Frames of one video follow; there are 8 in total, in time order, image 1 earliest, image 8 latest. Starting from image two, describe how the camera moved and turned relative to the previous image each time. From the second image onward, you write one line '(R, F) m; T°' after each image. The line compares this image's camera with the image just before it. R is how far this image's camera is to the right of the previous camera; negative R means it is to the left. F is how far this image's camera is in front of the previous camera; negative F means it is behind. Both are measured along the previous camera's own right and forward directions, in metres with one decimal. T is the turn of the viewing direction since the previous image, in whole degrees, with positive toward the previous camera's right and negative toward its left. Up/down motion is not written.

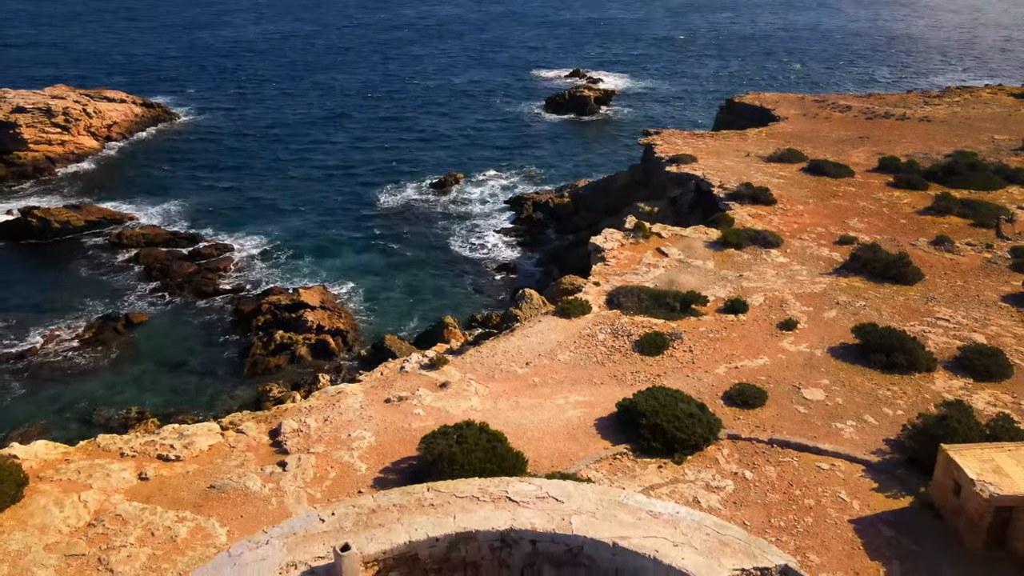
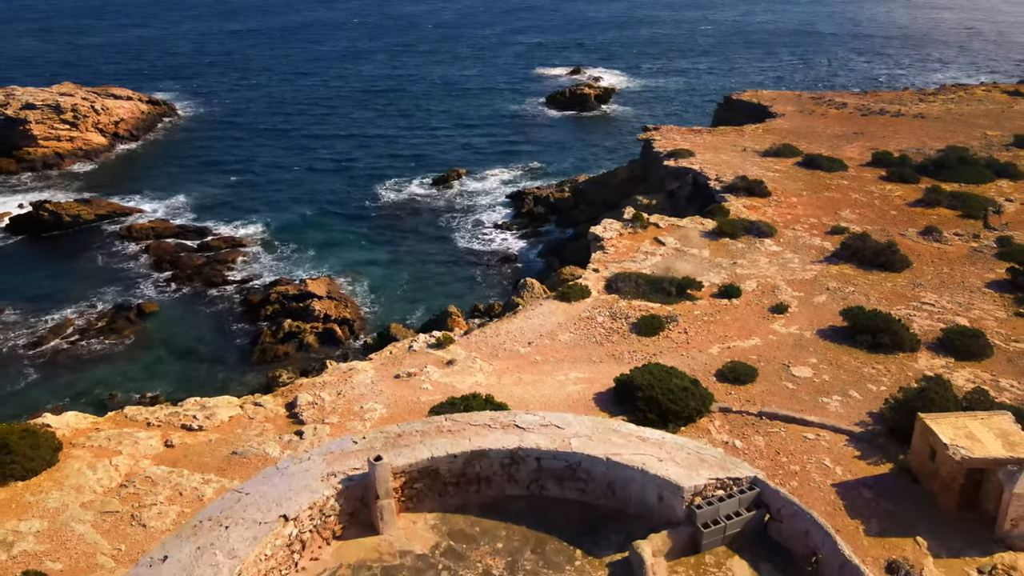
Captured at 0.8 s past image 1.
(-0.1, -1.0) m; 0°
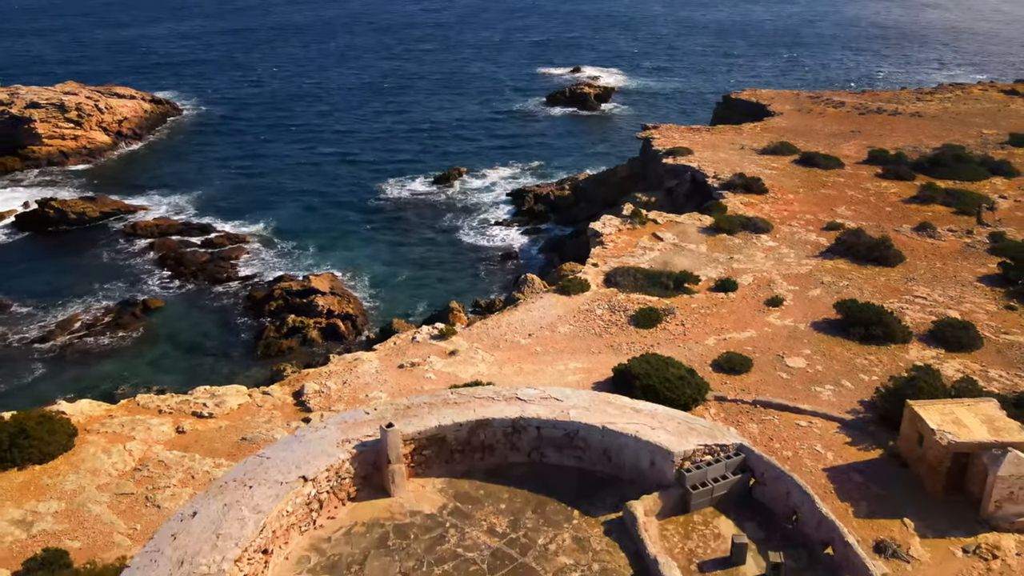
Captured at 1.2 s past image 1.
(0.0, -0.5) m; 0°
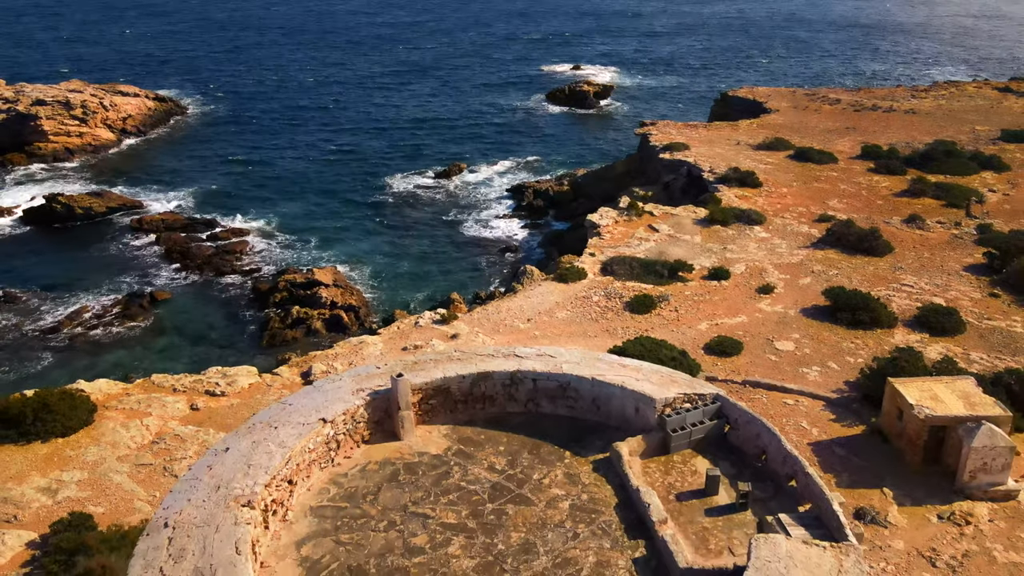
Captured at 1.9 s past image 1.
(0.0, -0.8) m; 0°
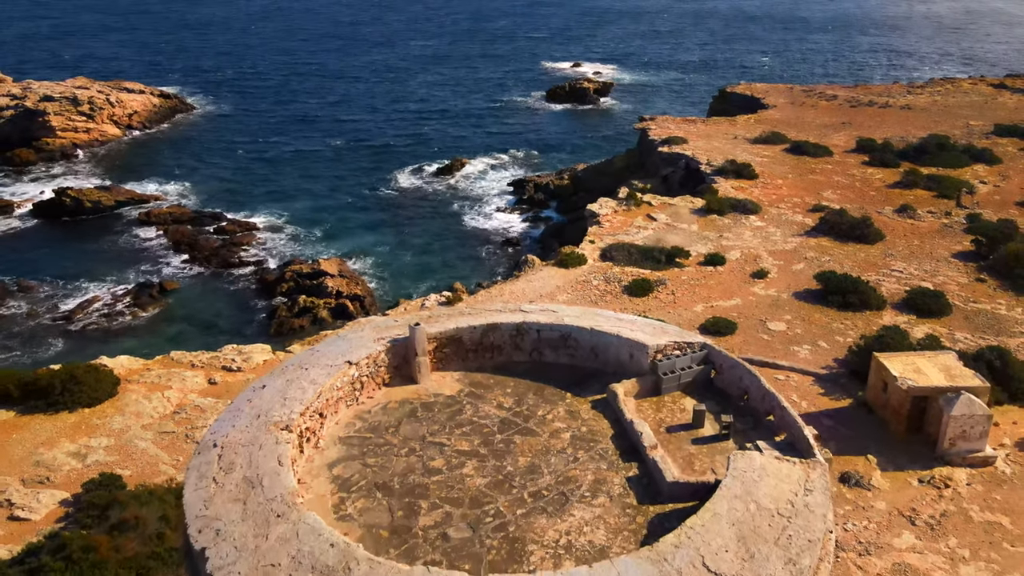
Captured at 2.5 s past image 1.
(-0.1, -0.9) m; 0°
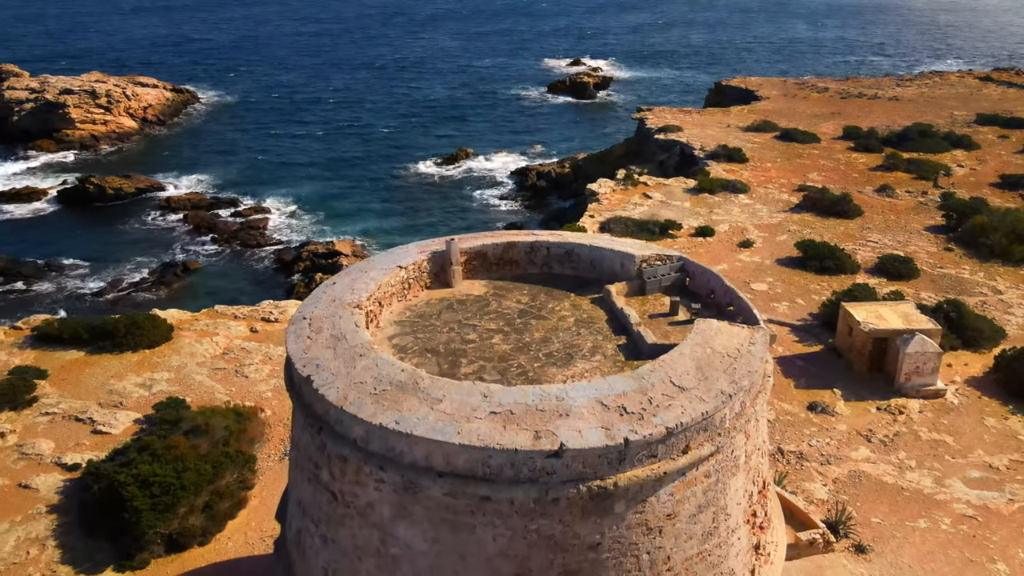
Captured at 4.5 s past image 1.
(-0.2, -2.5) m; 0°
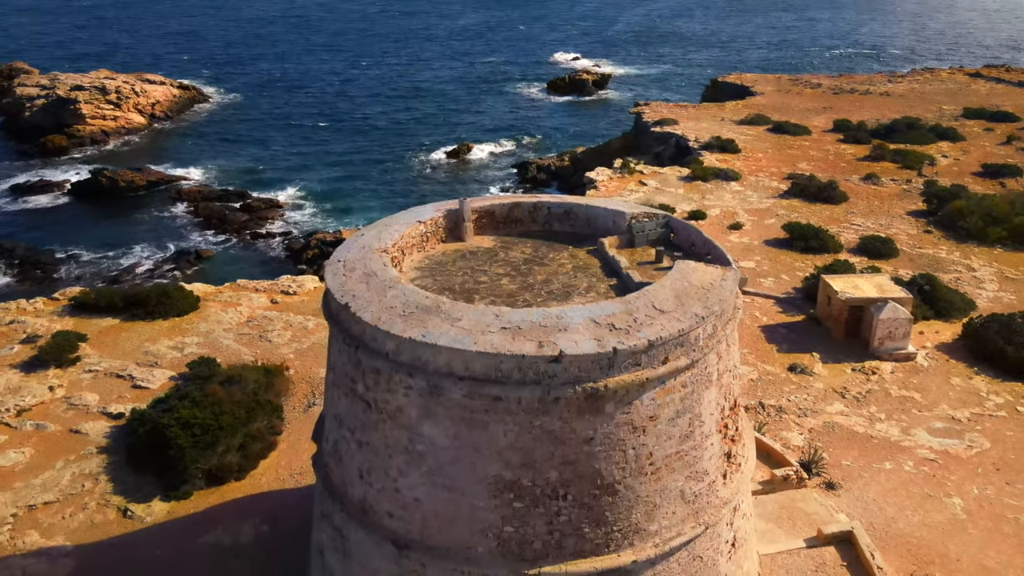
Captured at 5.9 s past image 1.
(-0.1, -1.6) m; 0°
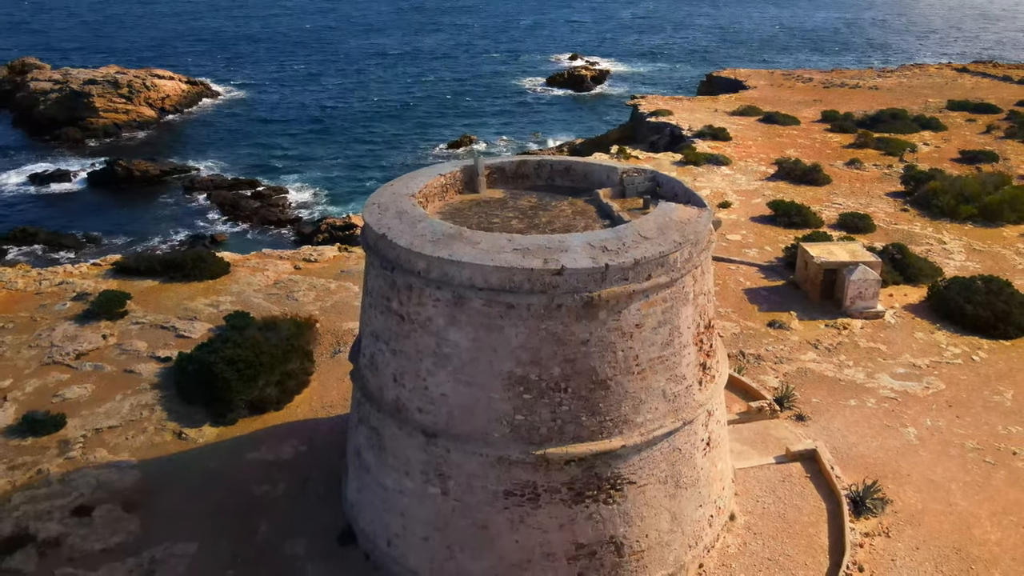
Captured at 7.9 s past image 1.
(-0.2, -2.1) m; 0°
